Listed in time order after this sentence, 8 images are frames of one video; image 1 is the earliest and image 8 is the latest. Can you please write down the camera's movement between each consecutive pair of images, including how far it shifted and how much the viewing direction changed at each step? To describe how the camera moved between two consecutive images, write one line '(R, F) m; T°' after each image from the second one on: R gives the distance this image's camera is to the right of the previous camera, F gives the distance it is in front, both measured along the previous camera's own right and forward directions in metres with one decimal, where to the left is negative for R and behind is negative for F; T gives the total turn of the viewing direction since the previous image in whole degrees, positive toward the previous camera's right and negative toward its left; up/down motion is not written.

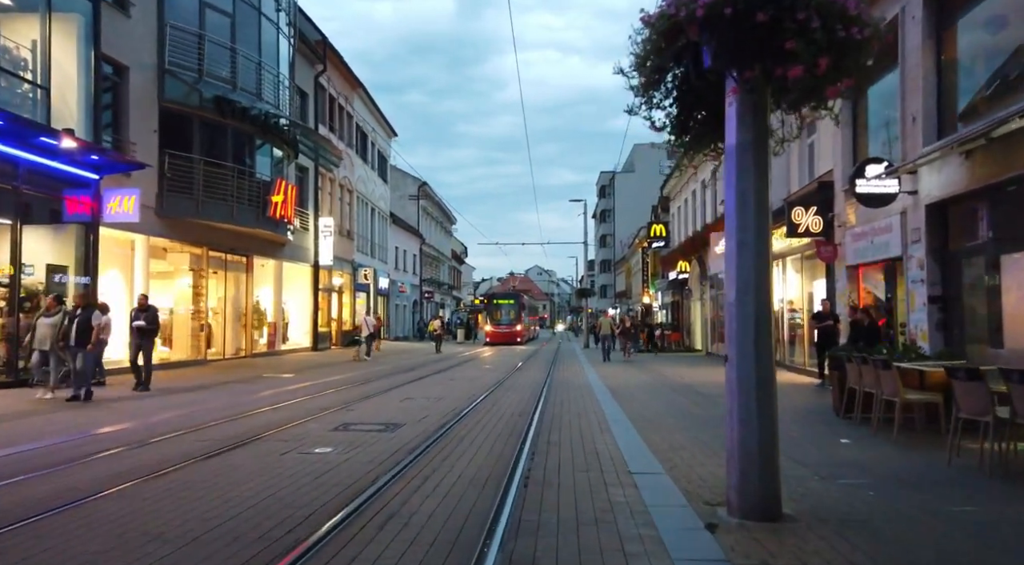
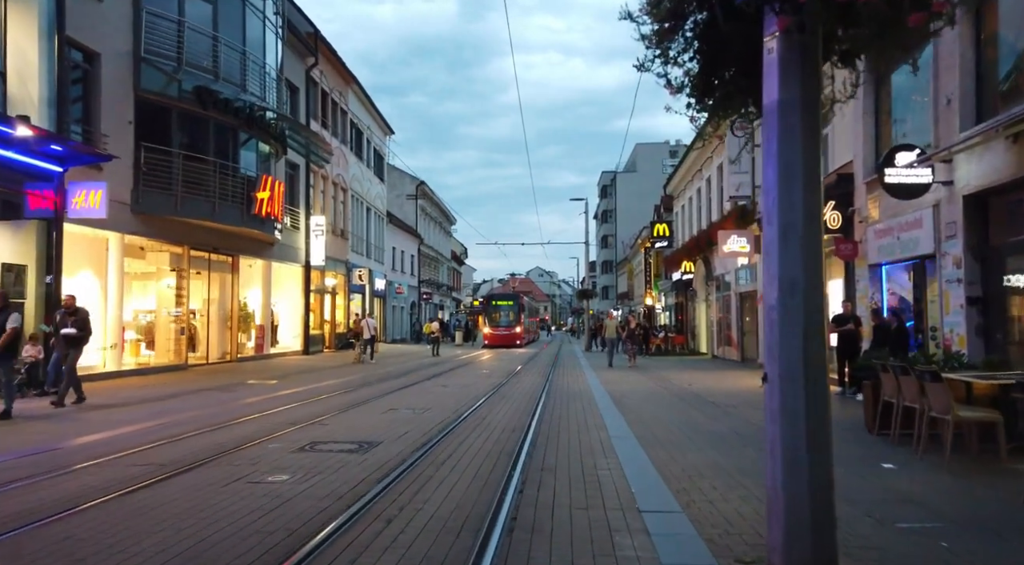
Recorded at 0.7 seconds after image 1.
(+0.1, +1.2) m; 0°
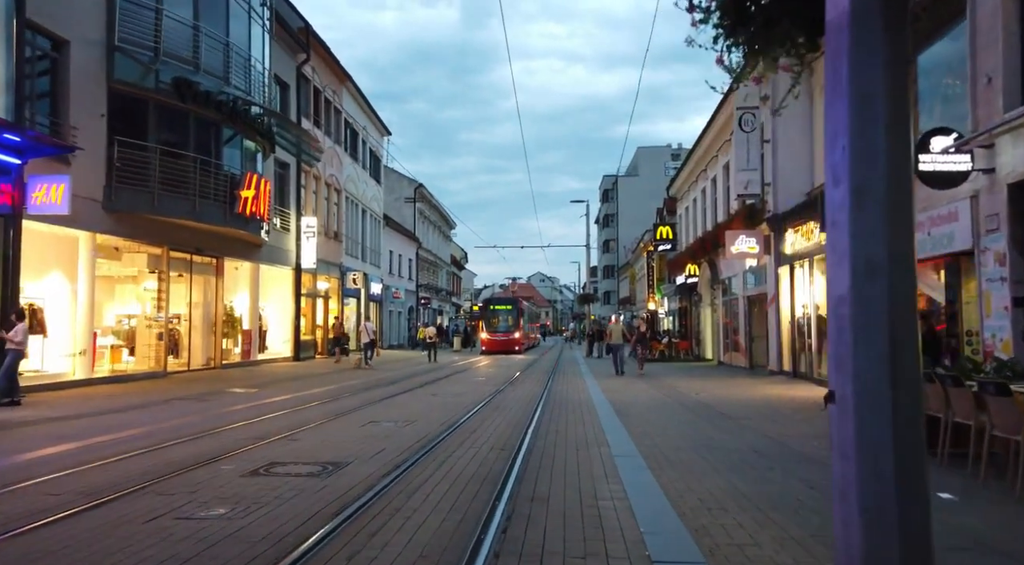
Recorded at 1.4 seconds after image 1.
(+0.1, +1.2) m; 0°
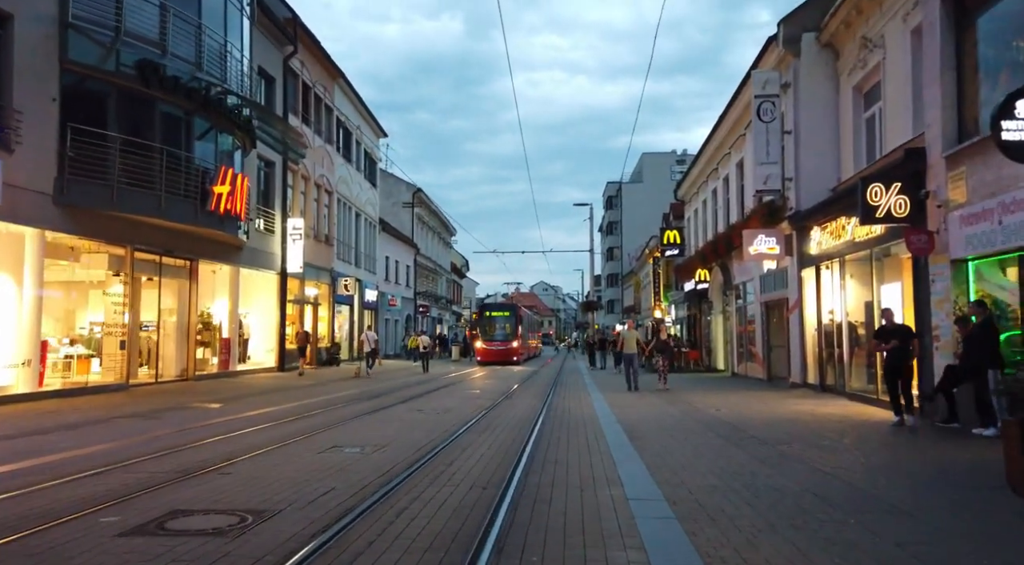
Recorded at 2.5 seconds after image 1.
(+0.1, +1.9) m; 0°
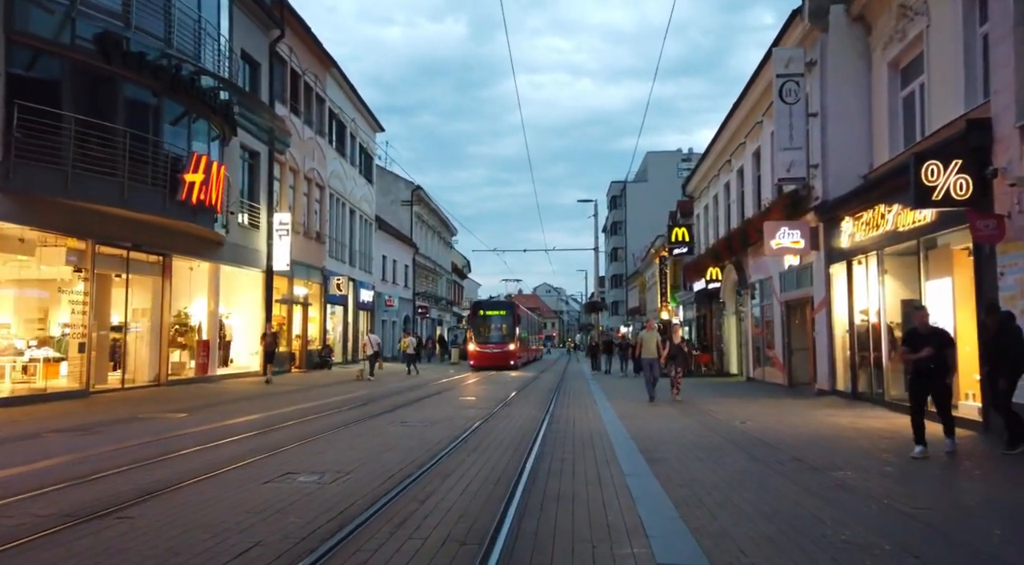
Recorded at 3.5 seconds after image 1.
(+0.1, +1.8) m; 0°
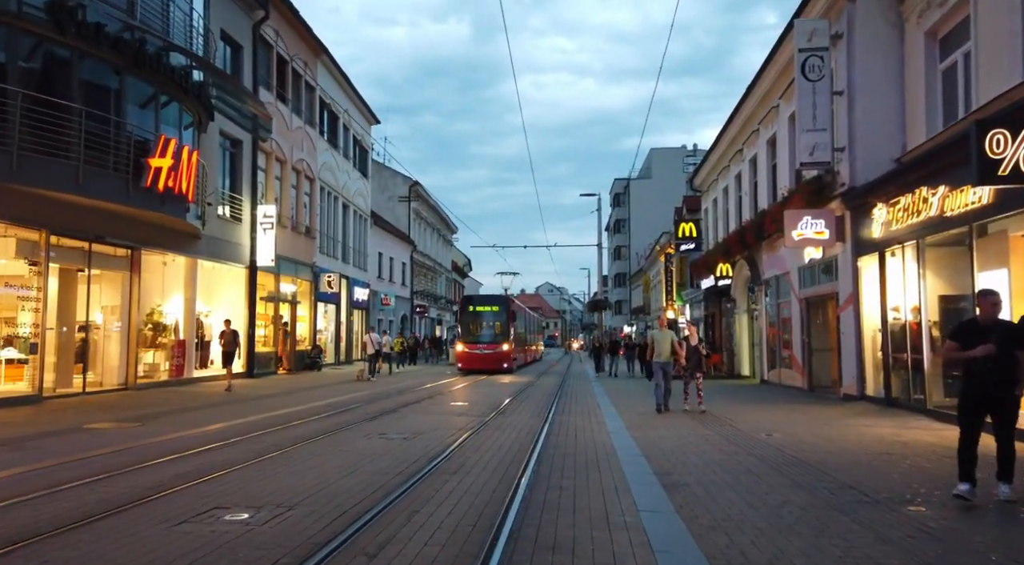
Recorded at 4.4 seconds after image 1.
(+0.1, +1.7) m; 0°
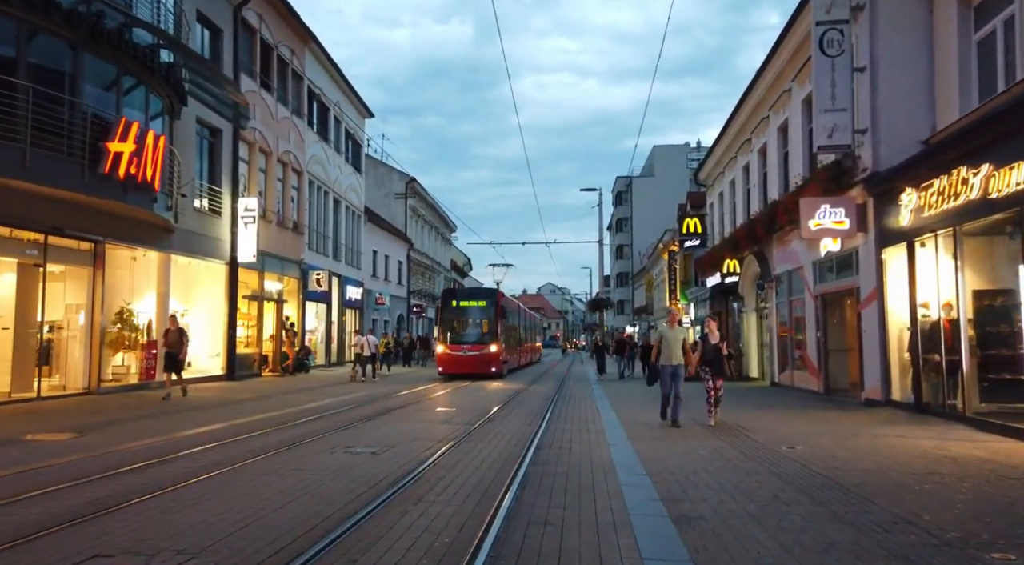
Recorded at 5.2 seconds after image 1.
(+0.2, +1.4) m; 0°
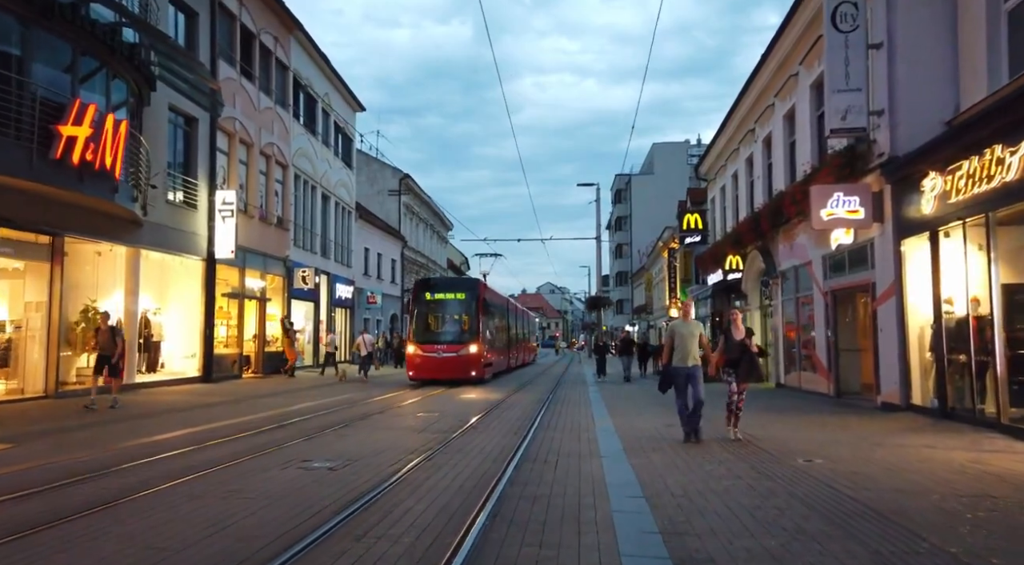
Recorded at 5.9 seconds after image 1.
(+0.2, +1.2) m; 0°
